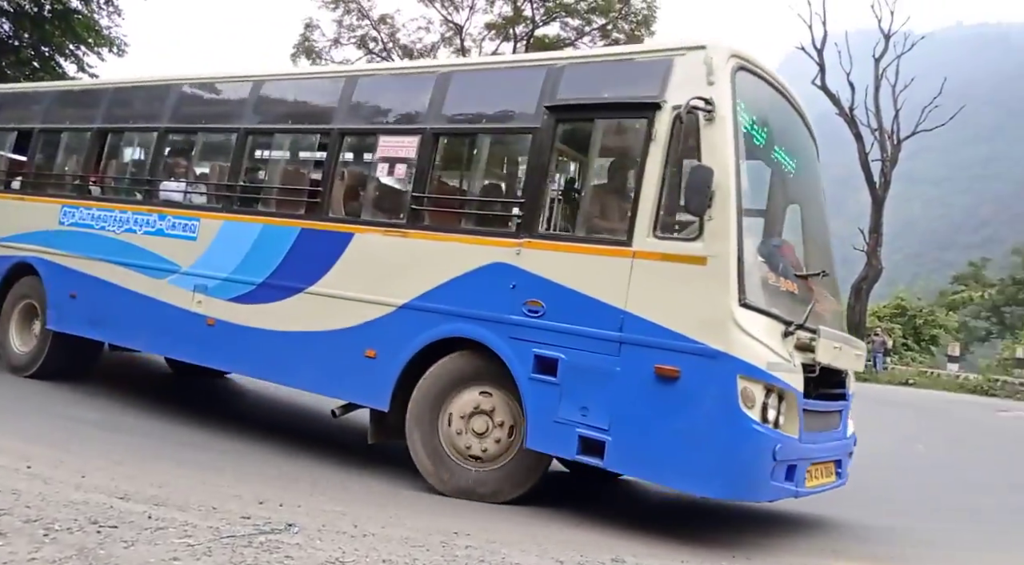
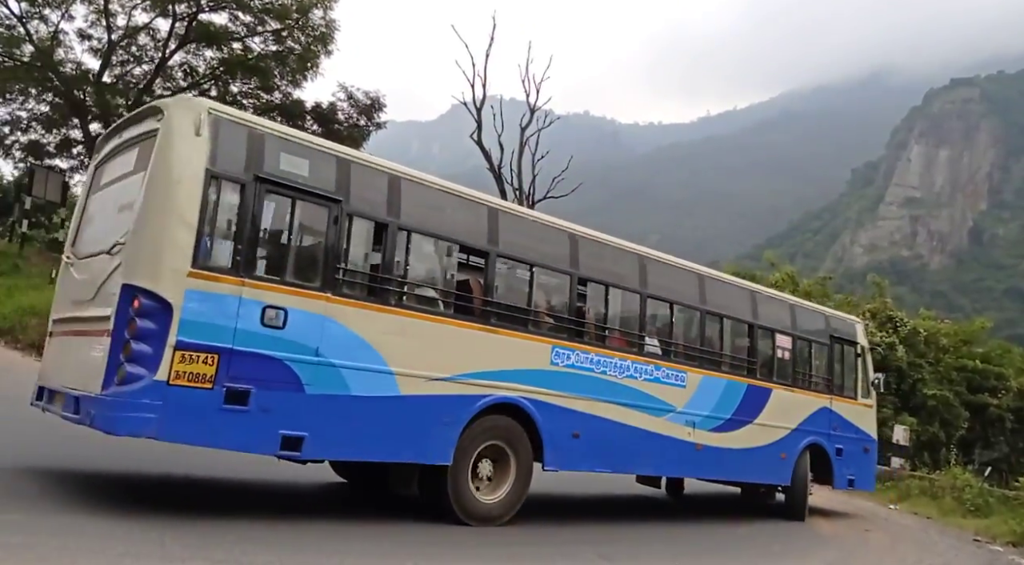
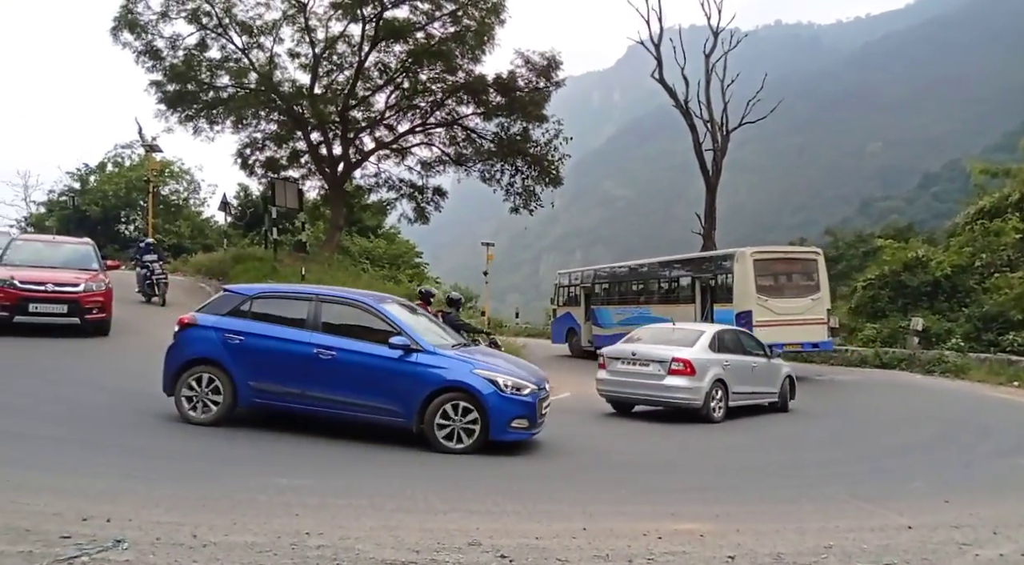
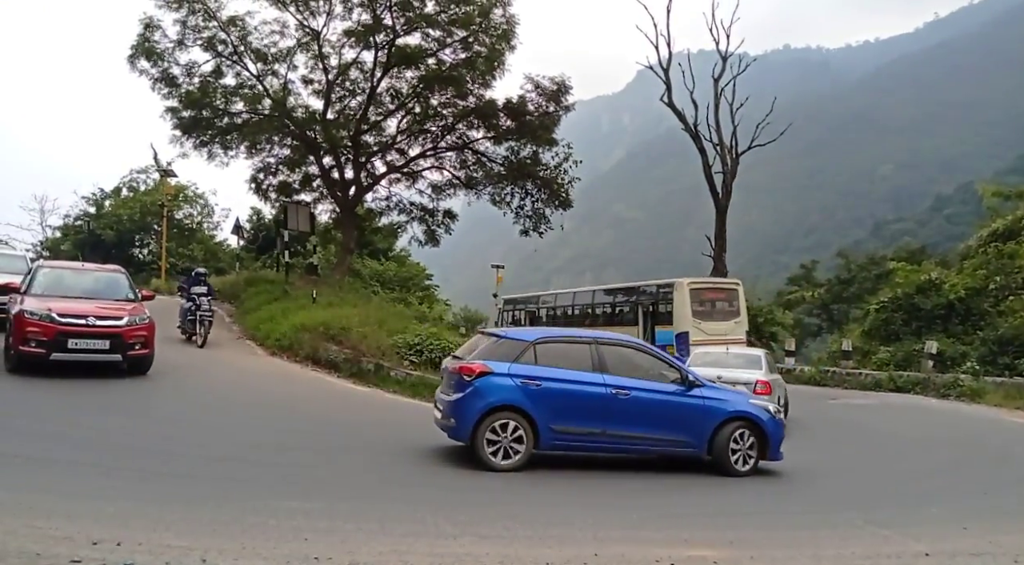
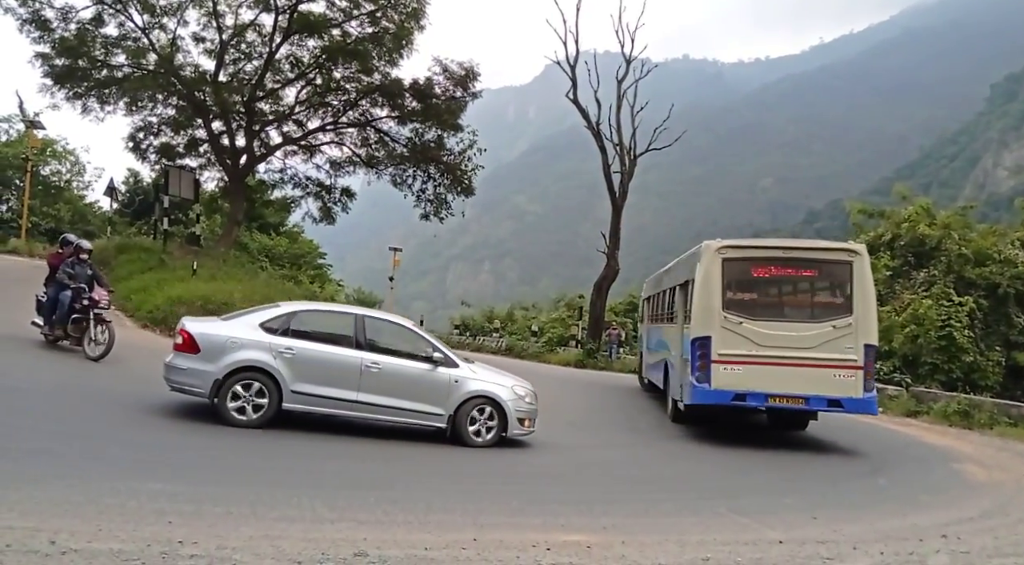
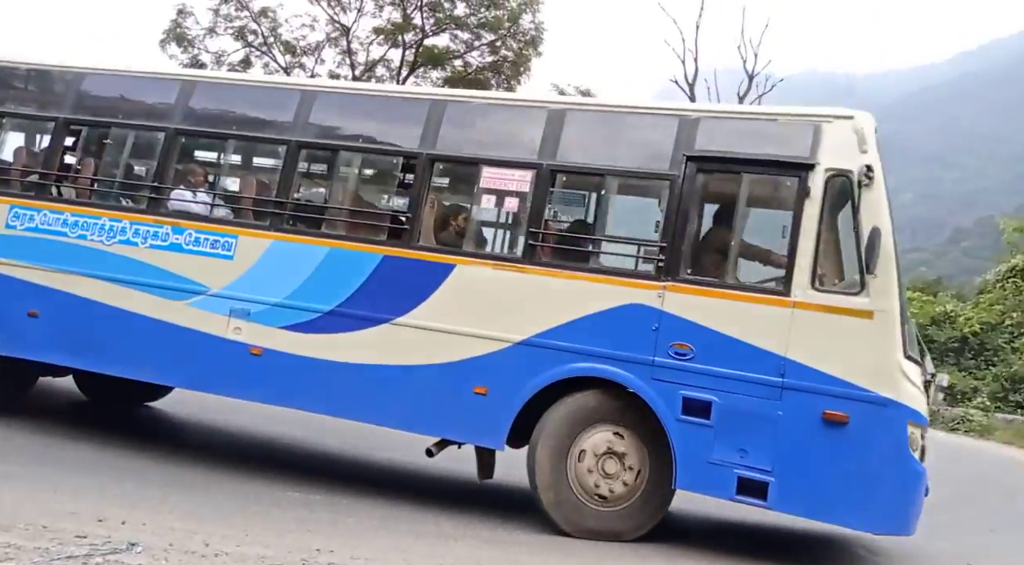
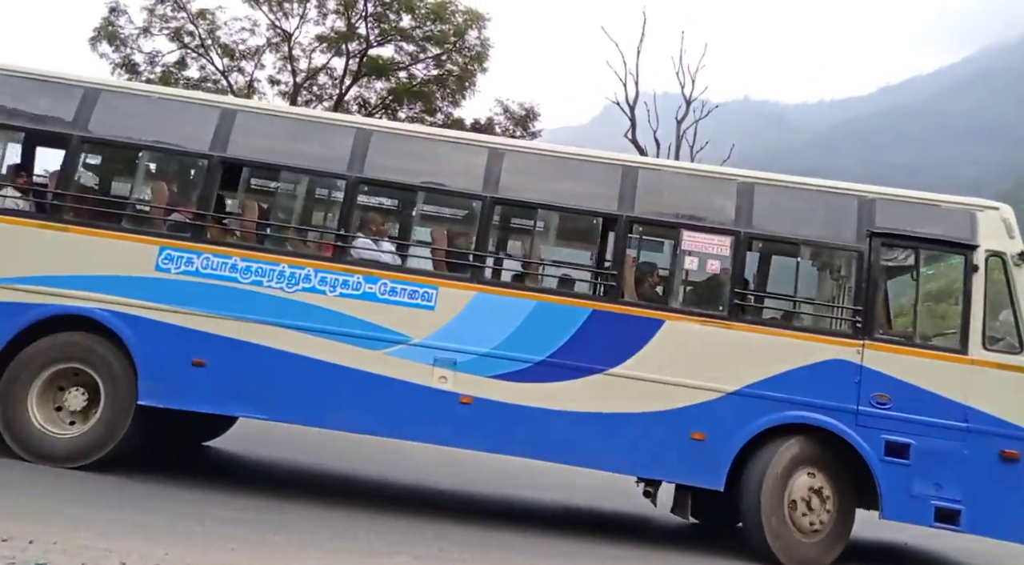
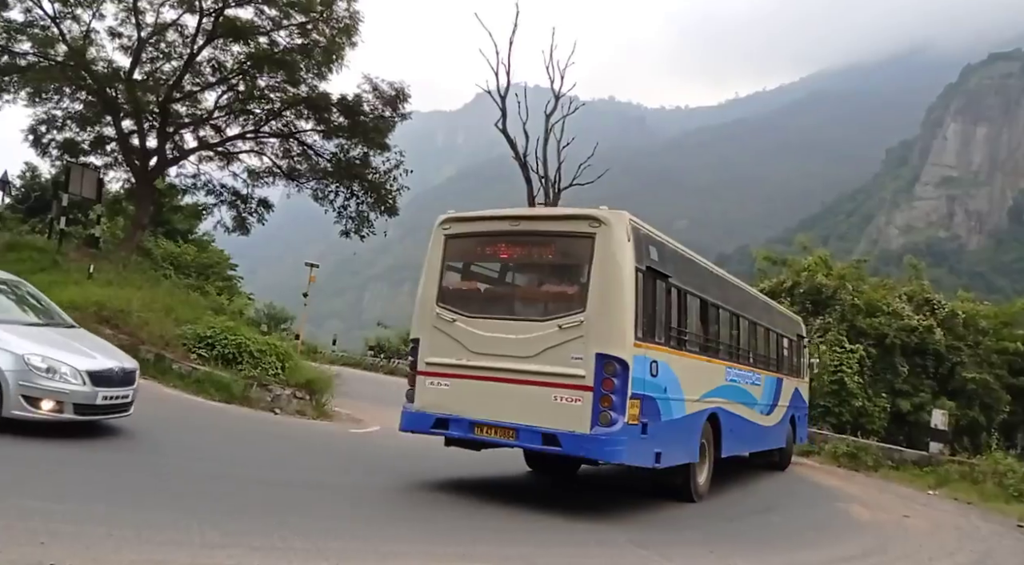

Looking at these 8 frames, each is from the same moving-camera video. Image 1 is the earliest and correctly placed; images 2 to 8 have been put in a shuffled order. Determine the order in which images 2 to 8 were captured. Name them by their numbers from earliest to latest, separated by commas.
6, 7, 2, 8, 5, 3, 4
